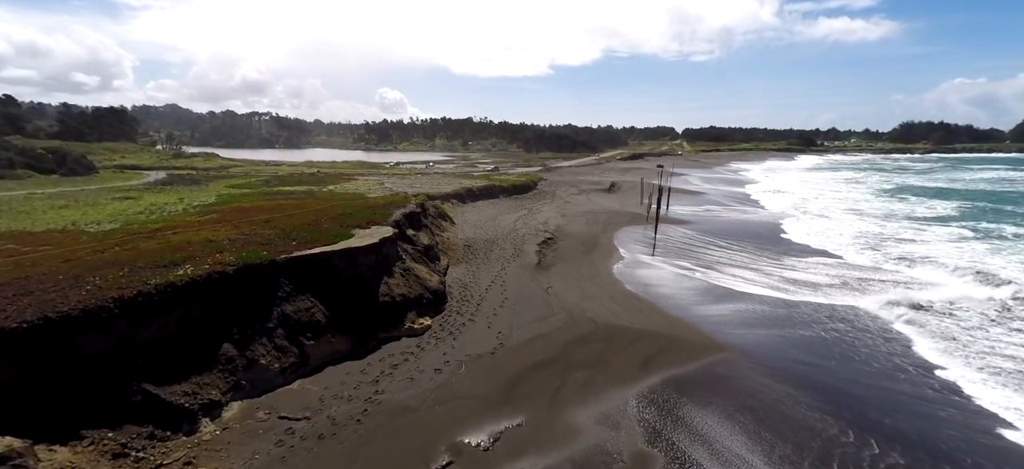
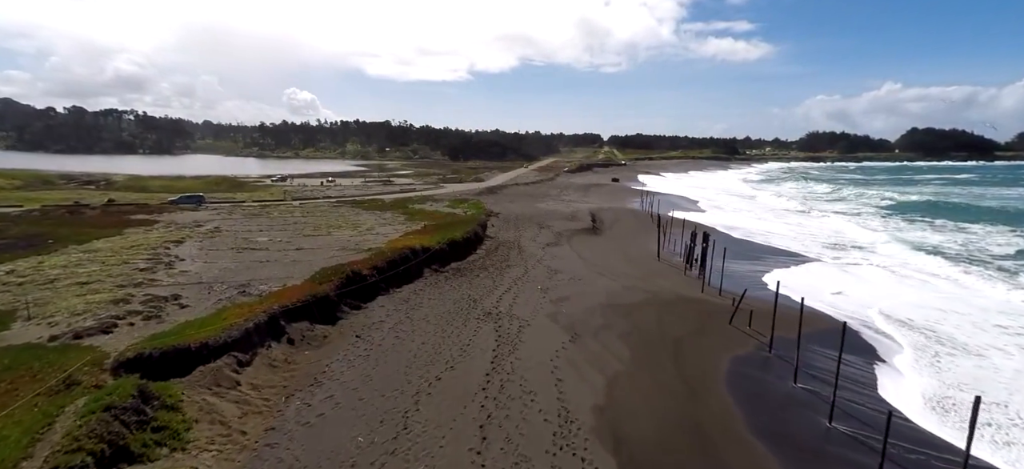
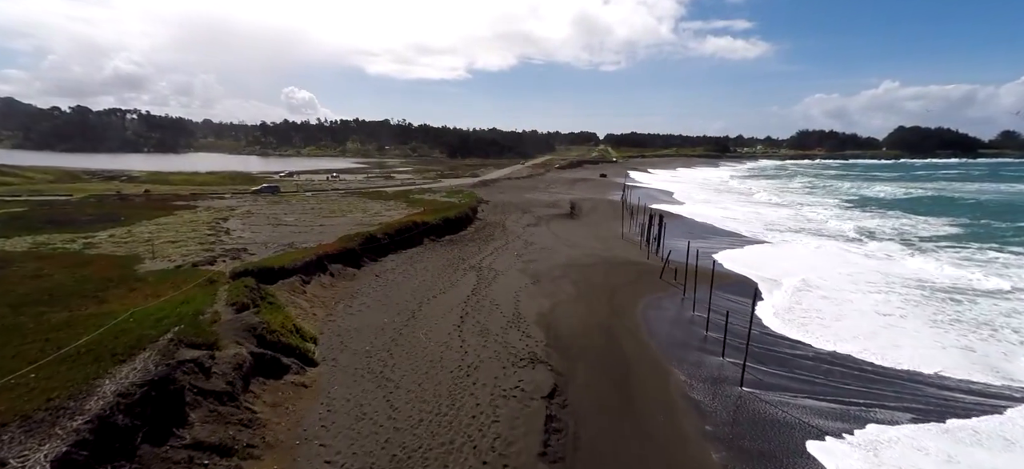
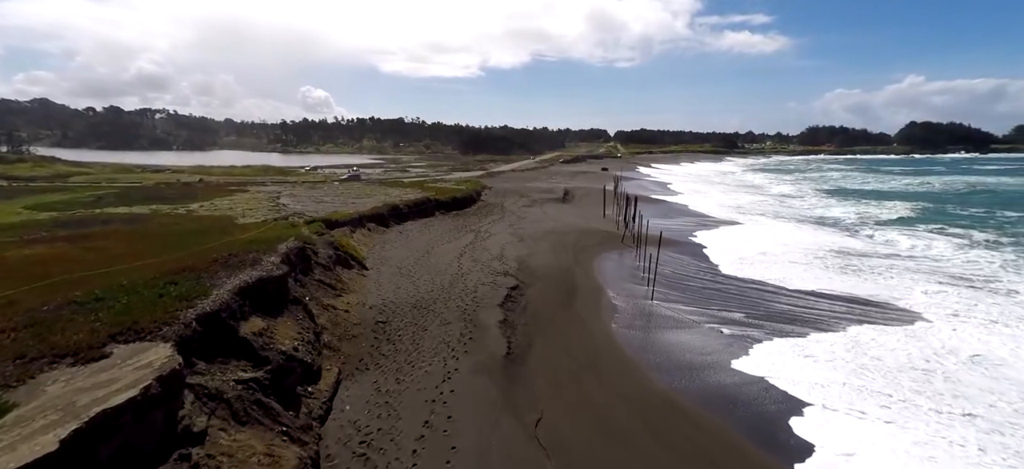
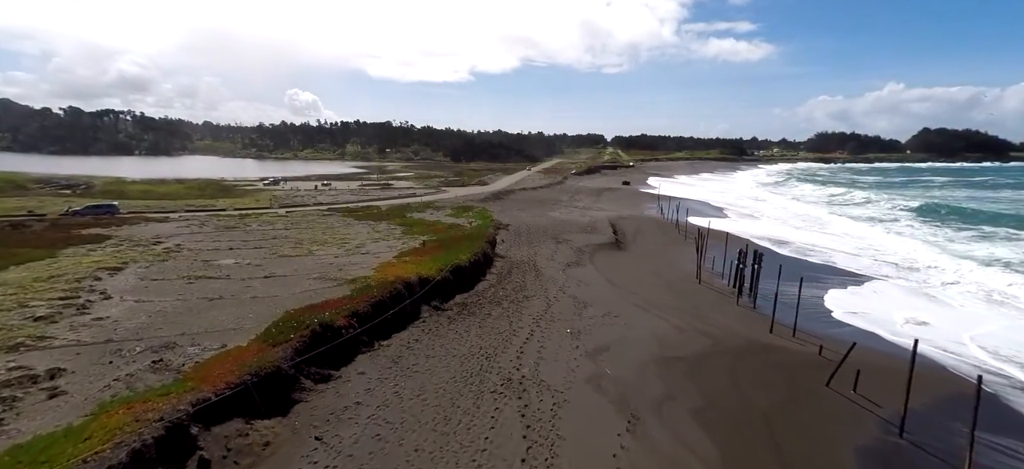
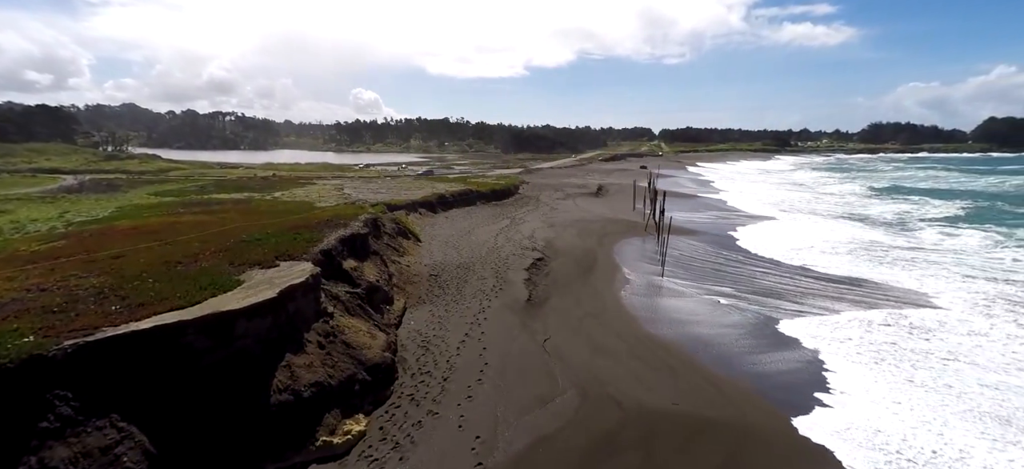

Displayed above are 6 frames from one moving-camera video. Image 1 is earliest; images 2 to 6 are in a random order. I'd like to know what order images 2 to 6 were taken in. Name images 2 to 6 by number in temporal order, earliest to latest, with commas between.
6, 4, 3, 2, 5
